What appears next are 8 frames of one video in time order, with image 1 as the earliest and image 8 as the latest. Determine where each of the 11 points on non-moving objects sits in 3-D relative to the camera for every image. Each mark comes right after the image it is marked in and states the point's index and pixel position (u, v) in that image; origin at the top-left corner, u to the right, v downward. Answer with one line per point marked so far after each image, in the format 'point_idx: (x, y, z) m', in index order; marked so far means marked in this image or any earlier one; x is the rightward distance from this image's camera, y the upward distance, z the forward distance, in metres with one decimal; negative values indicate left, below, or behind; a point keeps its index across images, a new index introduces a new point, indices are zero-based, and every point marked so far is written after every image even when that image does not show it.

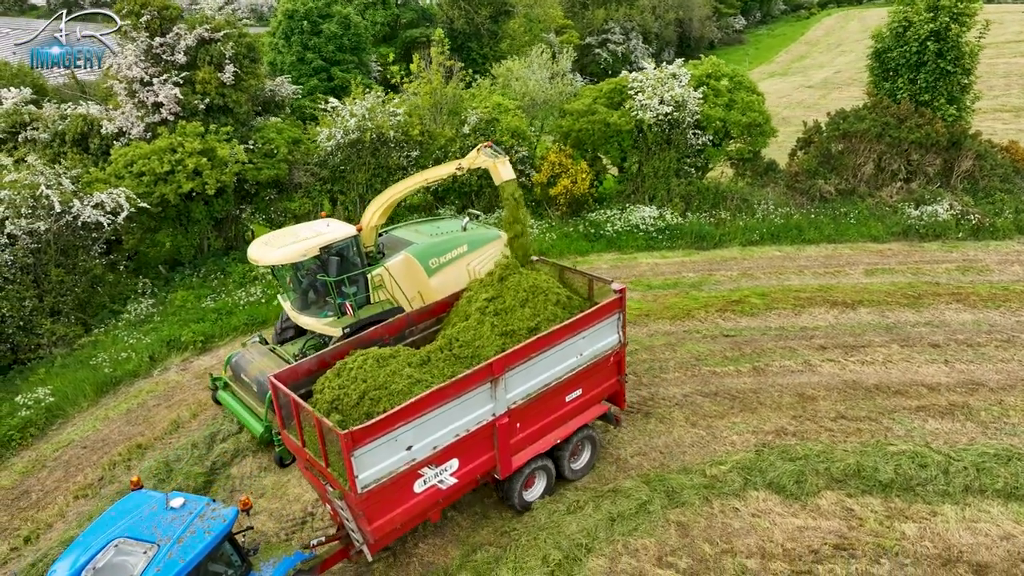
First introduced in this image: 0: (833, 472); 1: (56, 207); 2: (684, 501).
0: (+2.8, -1.6, +6.3) m
1: (-6.1, +1.1, +9.5) m
2: (+1.5, -1.8, +6.2) m
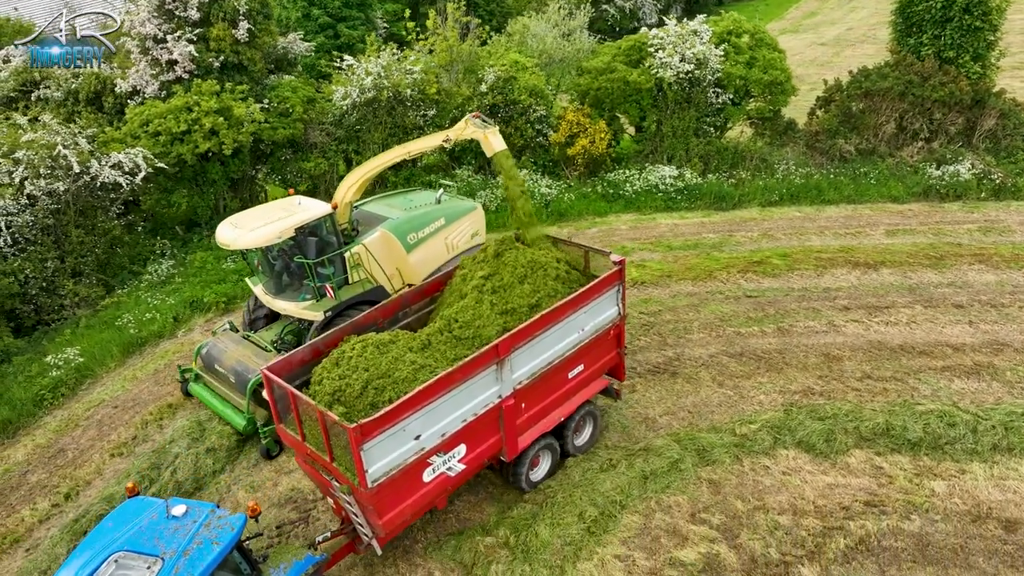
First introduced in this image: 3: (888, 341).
0: (+3.1, -1.3, +6.4) m
1: (-5.8, +1.6, +9.4) m
2: (+1.8, -1.5, +6.2) m
3: (+4.1, -0.6, +7.8) m
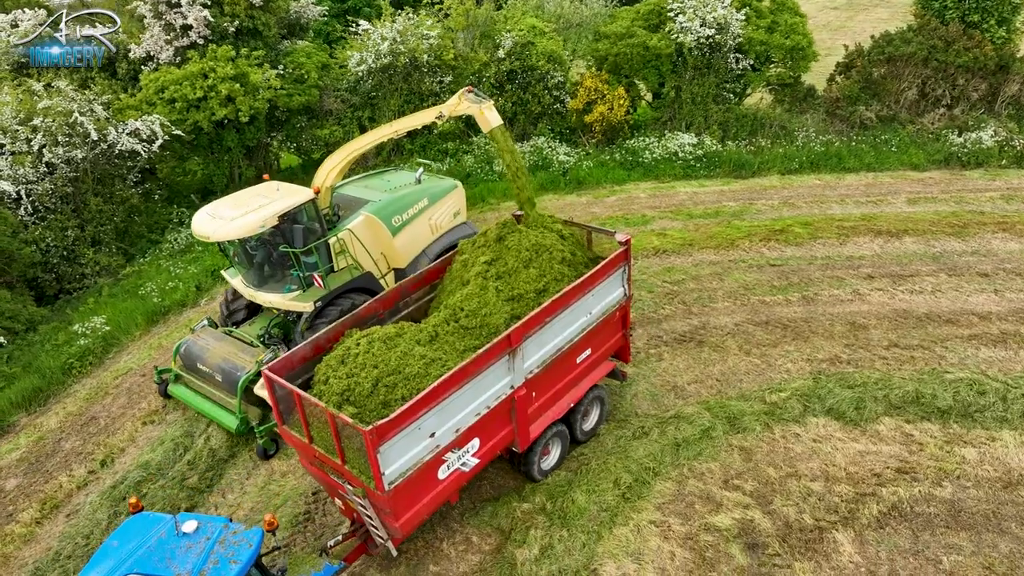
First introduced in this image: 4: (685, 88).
0: (+3.4, -1.0, +6.4) m
1: (-5.5, +2.0, +9.4) m
2: (+2.0, -1.2, +6.3) m
3: (+4.4, -0.2, +7.8) m
4: (+2.9, +3.4, +12.0) m
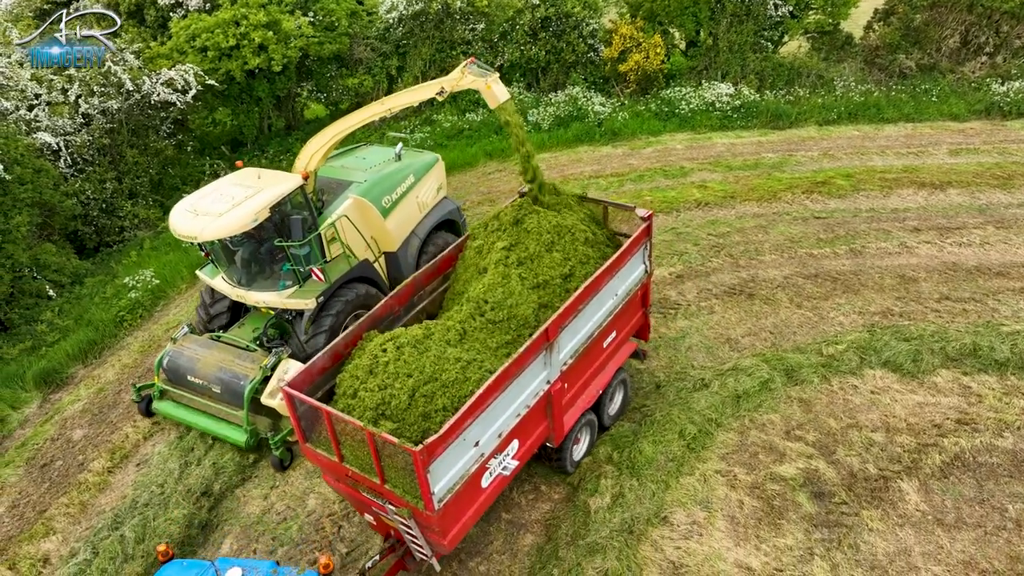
0: (+3.9, -0.6, +6.5) m
1: (-4.9, +2.6, +9.2) m
2: (+2.6, -0.8, +6.3) m
3: (+4.9, +0.3, +7.8) m
4: (+3.4, +4.1, +11.7) m
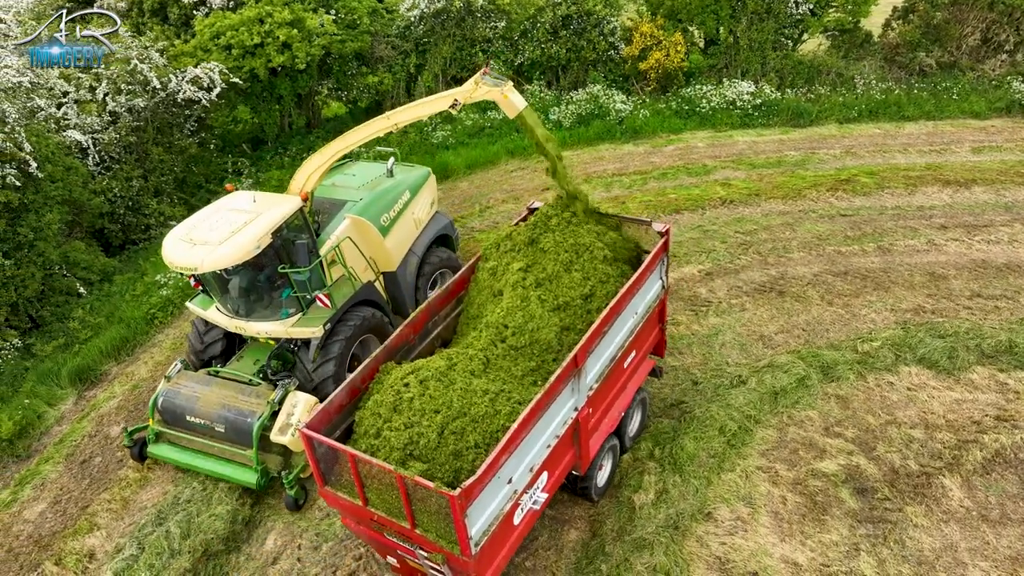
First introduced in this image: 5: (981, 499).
0: (+4.3, -0.5, +6.5) m
1: (-4.6, +2.6, +9.2) m
2: (+2.9, -0.8, +6.4) m
3: (+5.2, +0.3, +7.8) m
4: (+3.8, +4.2, +11.7) m
5: (+3.4, -1.5, +5.2) m
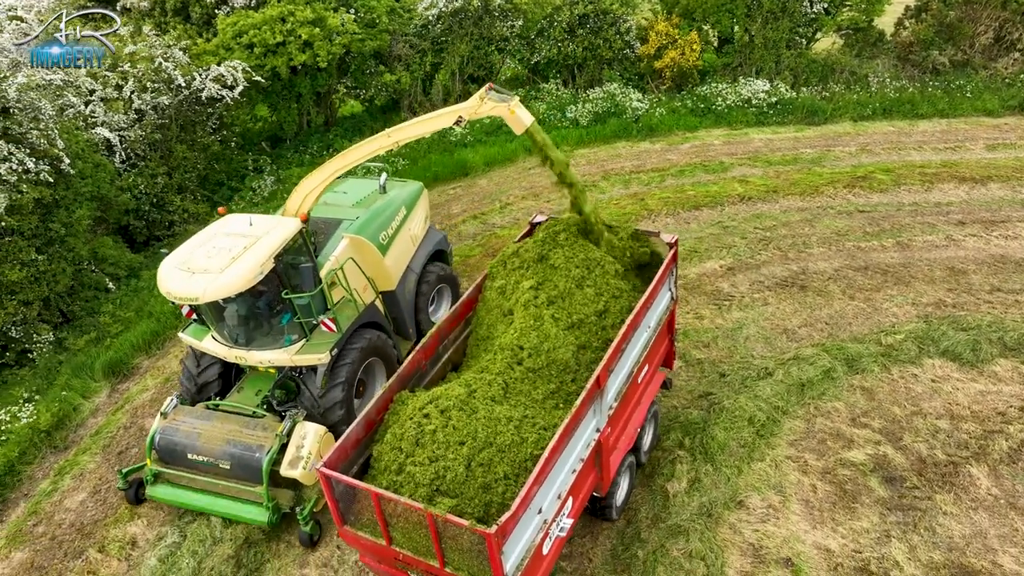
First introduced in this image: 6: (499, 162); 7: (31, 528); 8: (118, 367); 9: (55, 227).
0: (+4.5, -0.5, +6.6) m
1: (-4.4, +2.7, +9.3) m
2: (+3.2, -0.7, +6.5) m
3: (+5.5, +0.4, +7.9) m
4: (+4.0, +4.2, +11.8) m
5: (+3.7, -1.5, +5.3) m
6: (-0.2, +1.9, +10.9) m
7: (-3.8, -1.9, +5.7) m
8: (-4.0, -0.8, +7.2) m
9: (-4.8, +0.6, +7.5) m
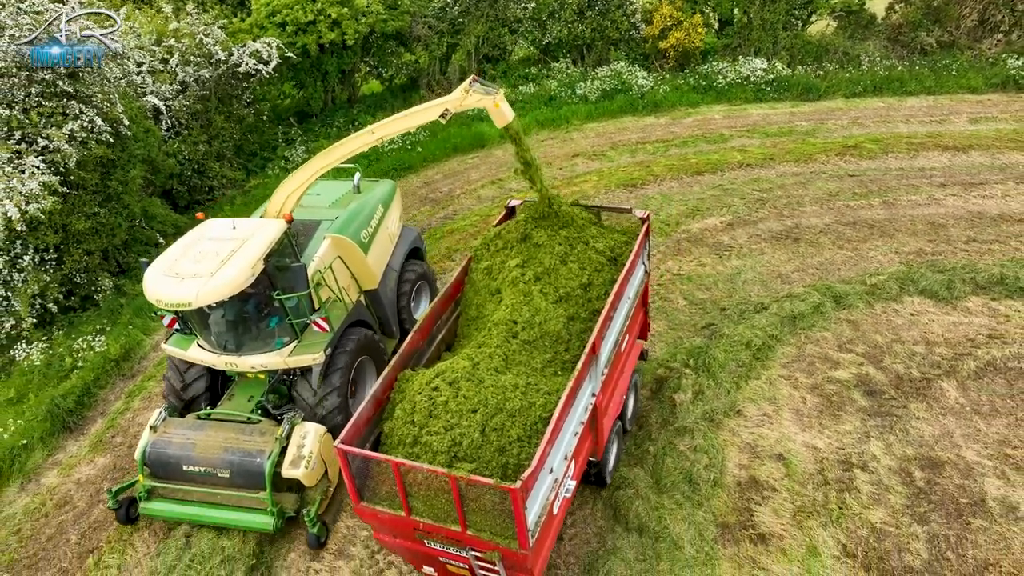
0: (+4.8, +0.1, +7.3) m
1: (-4.1, +3.3, +10.0) m
2: (+3.4, -0.2, +7.2) m
3: (+5.7, +0.9, +8.6) m
4: (+4.3, +4.8, +12.6) m
5: (+3.9, -0.9, +6.1) m
6: (0.0, +2.5, +11.6) m
7: (-3.6, -1.3, +6.4) m
8: (-3.8, -0.2, +8.0) m
9: (-4.6, +1.2, +8.3) m
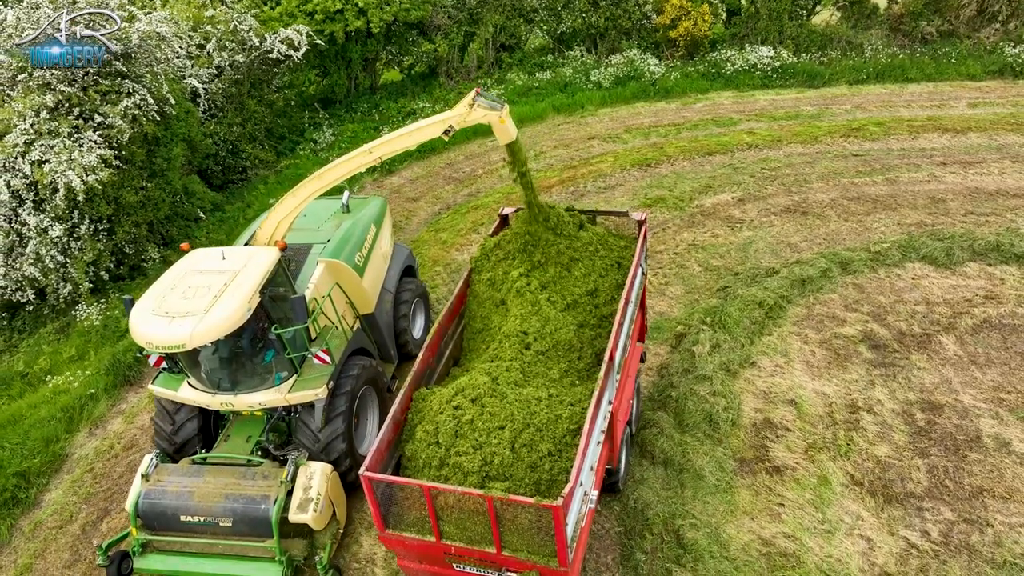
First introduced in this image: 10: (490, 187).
0: (+5.0, +0.4, +7.8) m
1: (-3.8, +3.6, +10.5) m
2: (+3.7, +0.2, +7.7) m
3: (+6.0, +1.3, +9.1) m
4: (+4.6, +5.2, +13.0) m
5: (+4.2, -0.6, +6.5) m
6: (+0.3, +2.8, +12.1) m
7: (-3.3, -1.0, +6.9) m
8: (-3.5, +0.1, +8.5) m
9: (-4.3, +1.6, +8.8) m
10: (-0.3, +1.4, +10.2) m
